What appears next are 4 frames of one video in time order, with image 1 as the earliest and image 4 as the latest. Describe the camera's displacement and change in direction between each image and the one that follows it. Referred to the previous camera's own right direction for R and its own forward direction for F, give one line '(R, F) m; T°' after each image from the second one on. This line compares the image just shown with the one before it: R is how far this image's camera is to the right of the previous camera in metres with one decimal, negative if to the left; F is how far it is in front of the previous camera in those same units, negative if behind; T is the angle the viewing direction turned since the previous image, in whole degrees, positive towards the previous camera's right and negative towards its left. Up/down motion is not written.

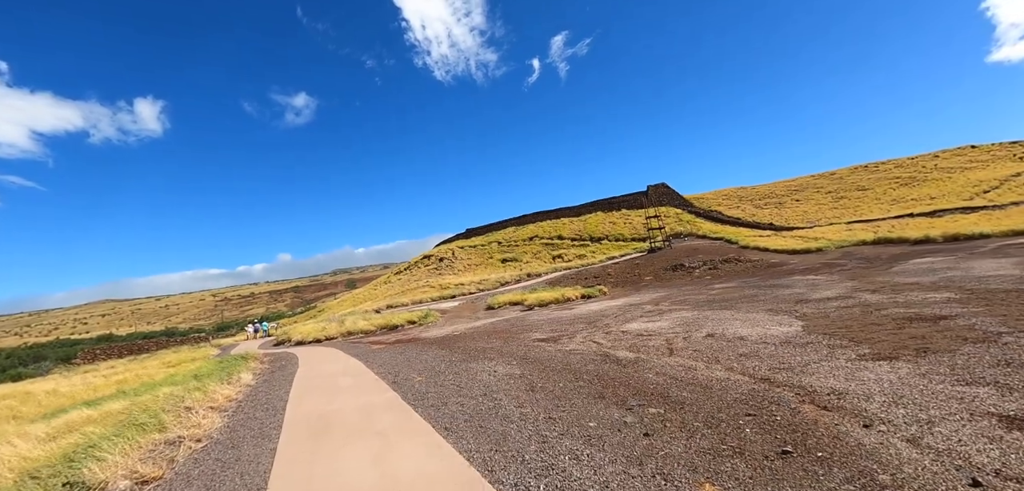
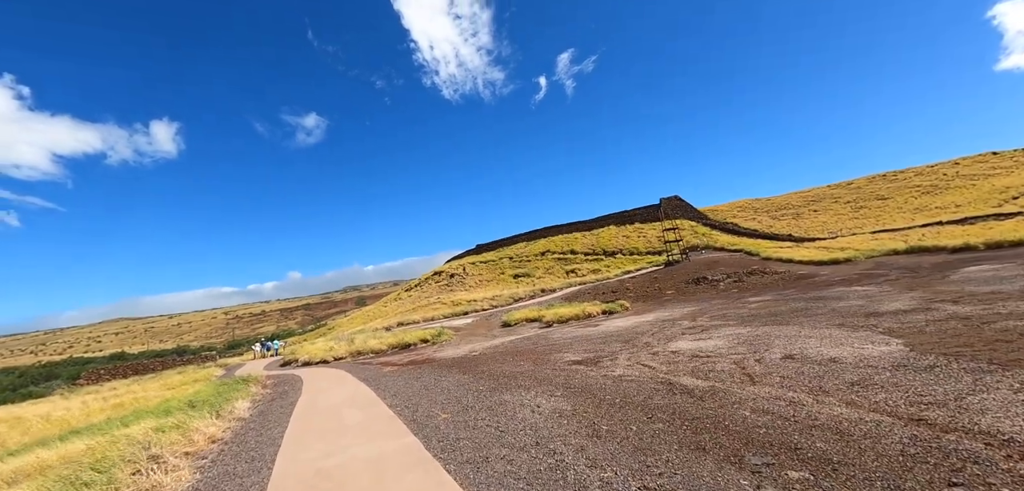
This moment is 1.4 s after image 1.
(-0.6, +1.3) m; -1°
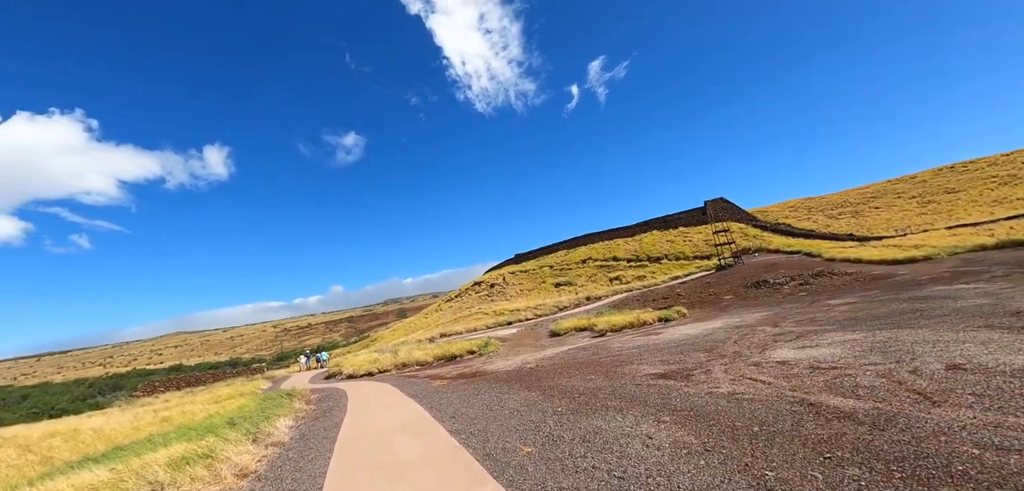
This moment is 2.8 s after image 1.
(-0.7, +1.2) m; -5°
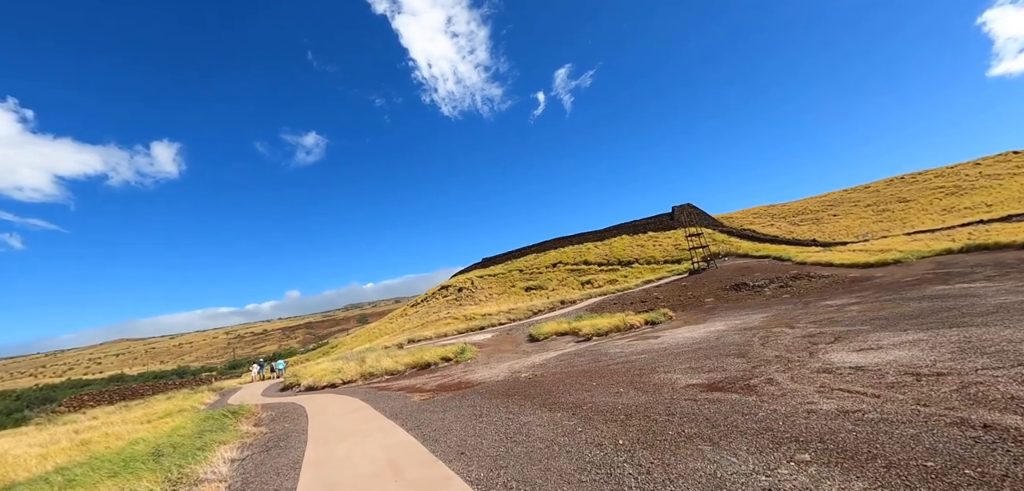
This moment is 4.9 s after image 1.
(-0.8, +1.8) m; +5°
